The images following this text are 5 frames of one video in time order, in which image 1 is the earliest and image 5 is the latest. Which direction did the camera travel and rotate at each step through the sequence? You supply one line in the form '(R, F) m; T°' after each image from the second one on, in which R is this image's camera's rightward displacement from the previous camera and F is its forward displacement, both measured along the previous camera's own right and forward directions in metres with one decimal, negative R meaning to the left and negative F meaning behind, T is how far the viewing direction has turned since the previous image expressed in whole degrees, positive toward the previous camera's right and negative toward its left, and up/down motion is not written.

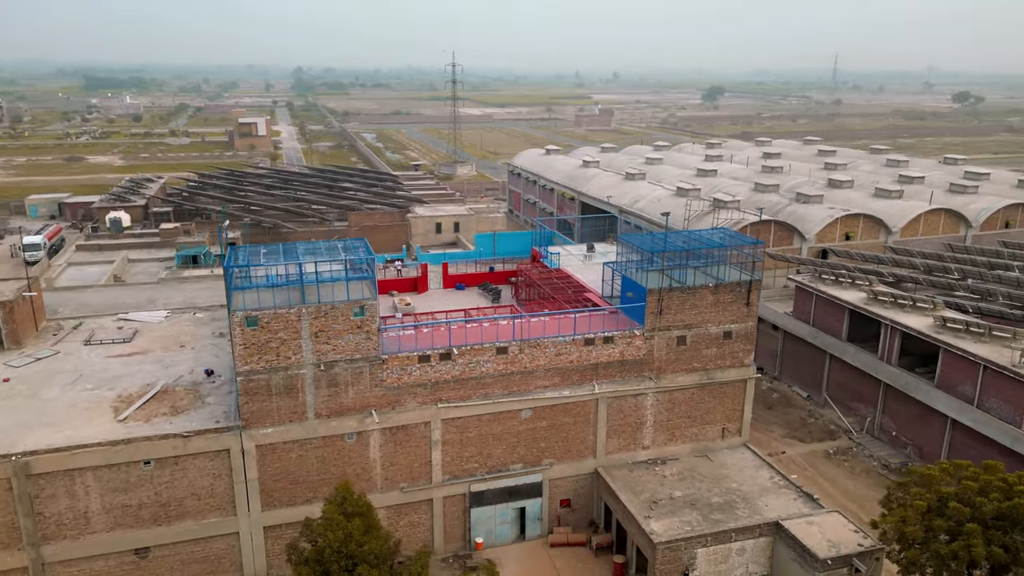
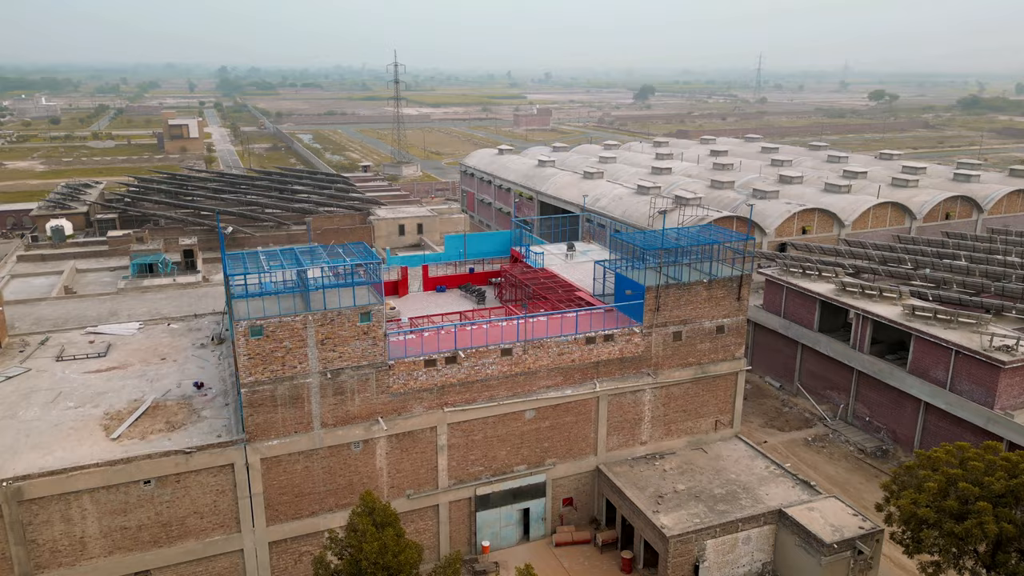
(-1.8, +0.2) m; +5°
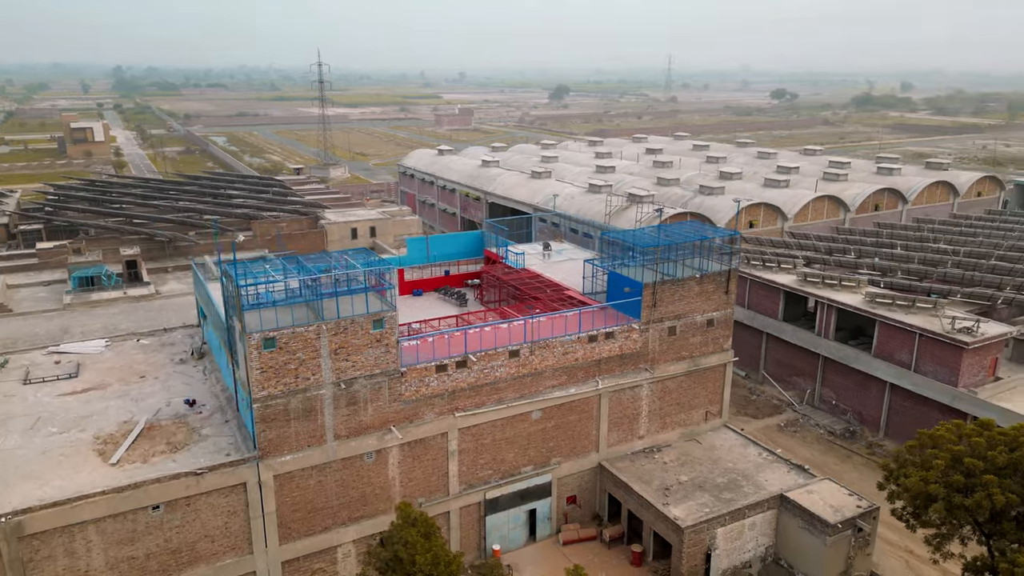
(-2.4, +0.2) m; +6°
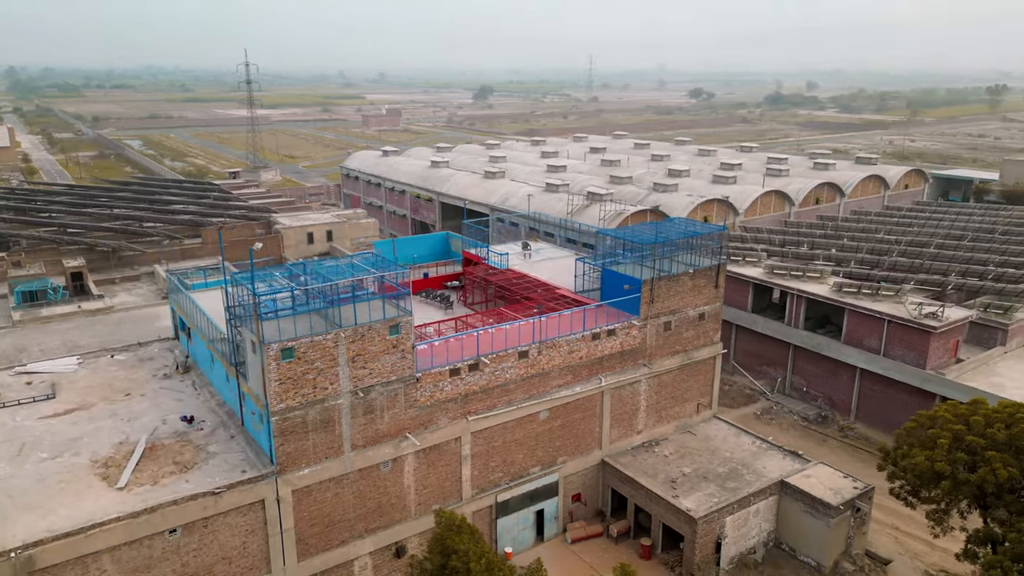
(-2.2, +0.2) m; +6°
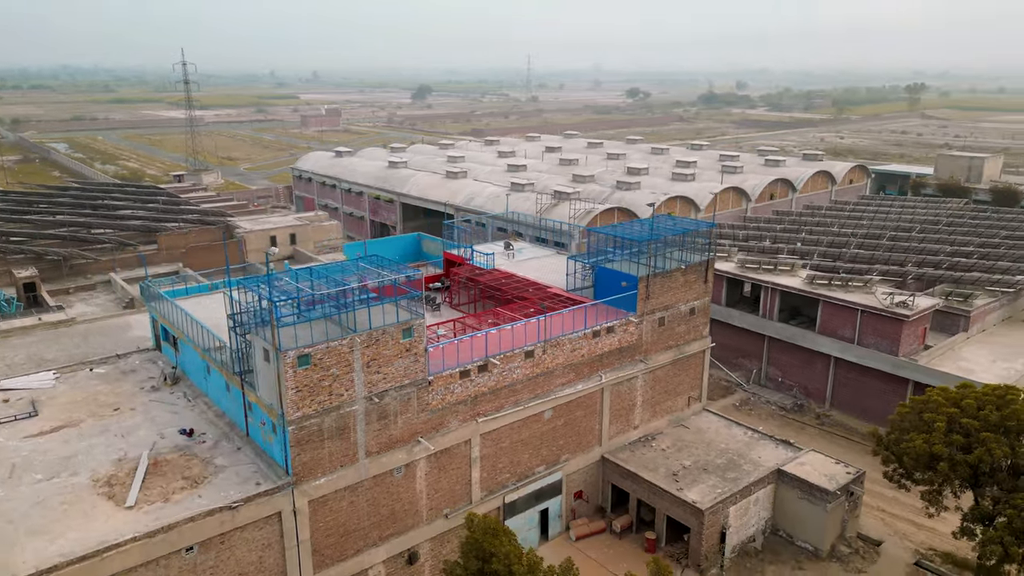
(-1.8, +0.1) m; +5°
